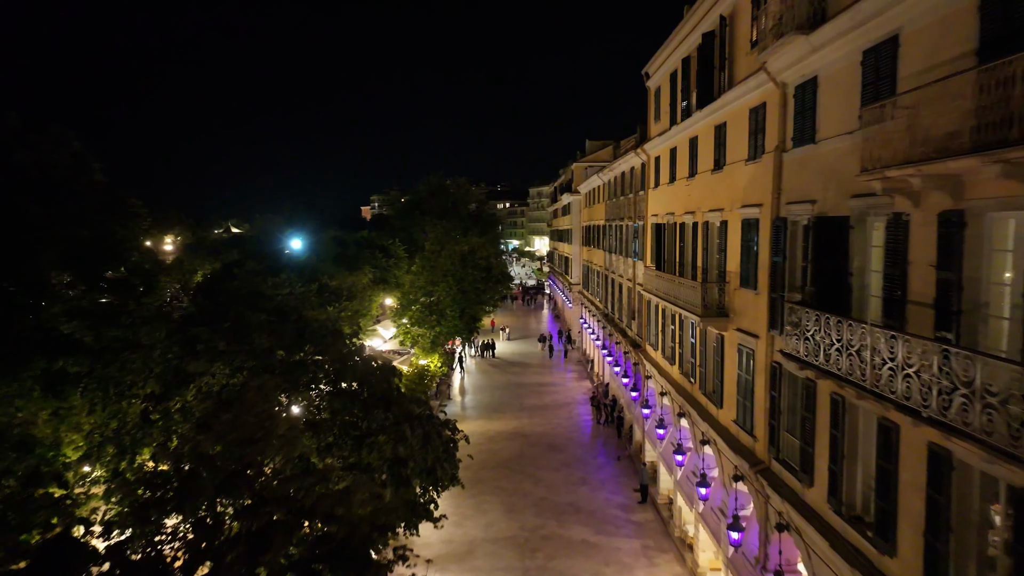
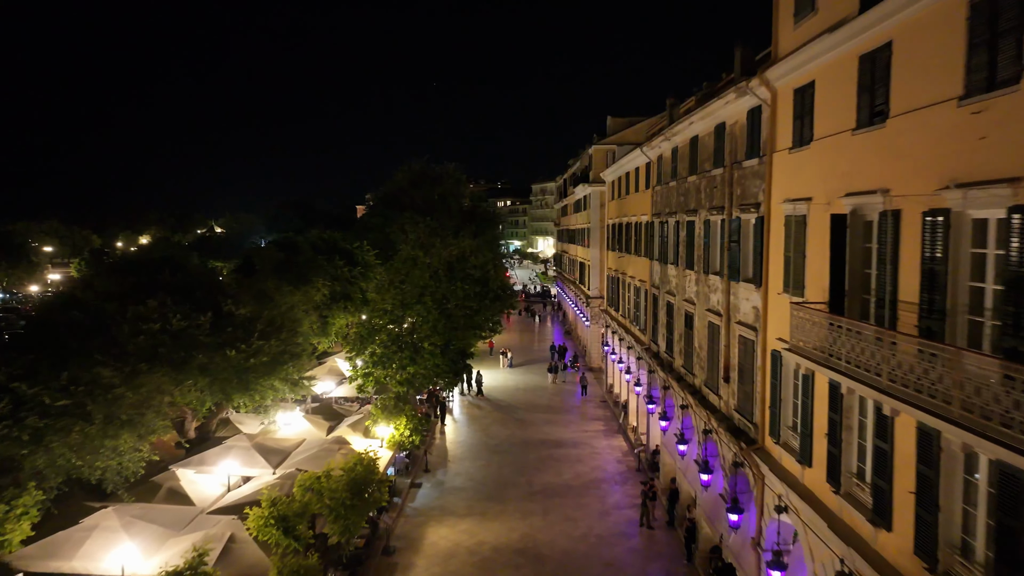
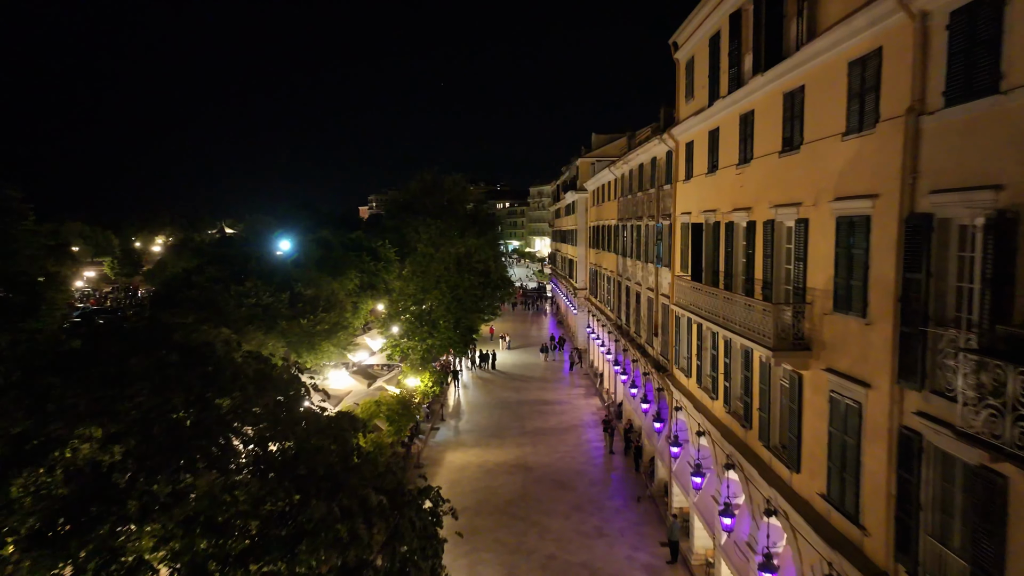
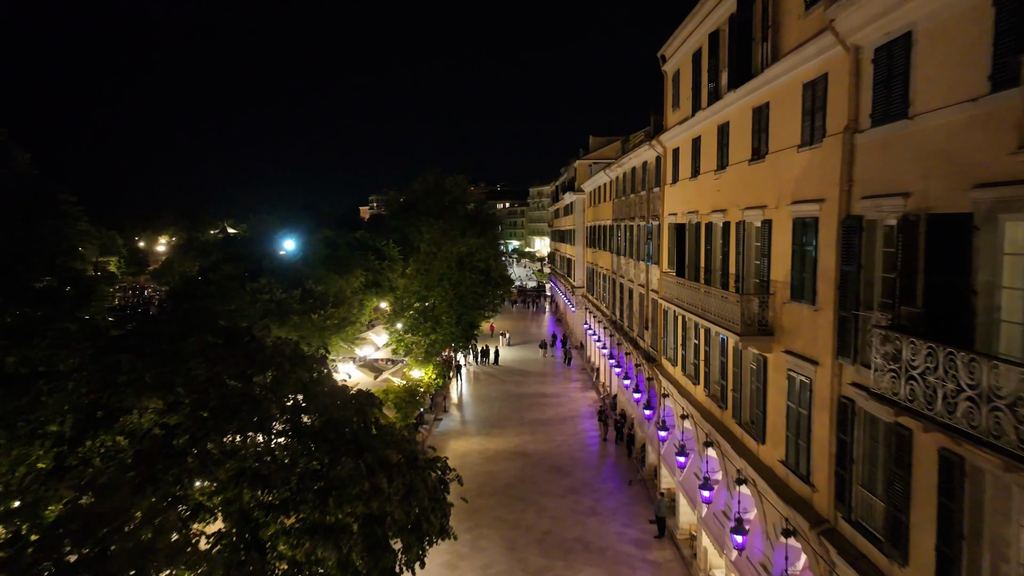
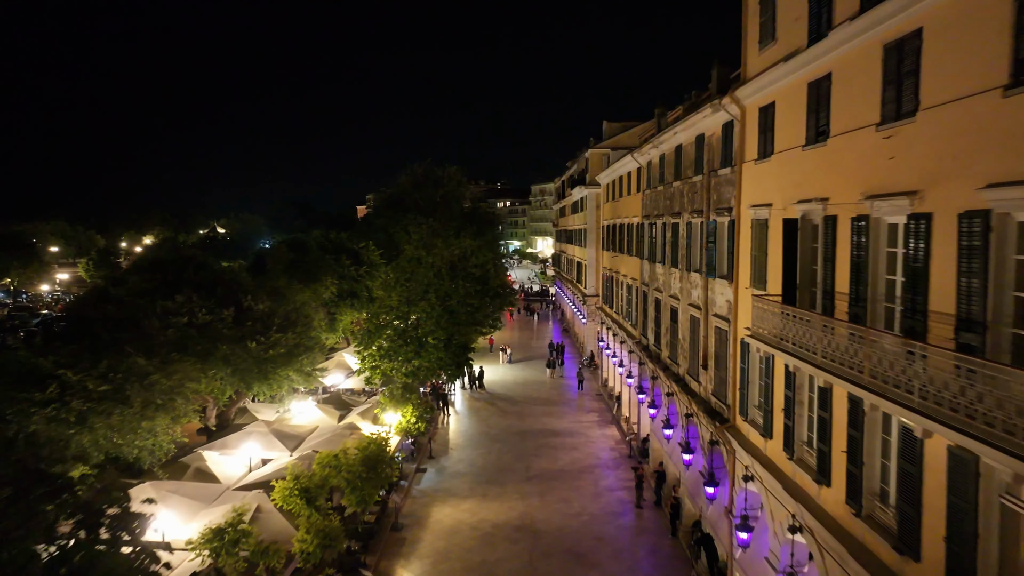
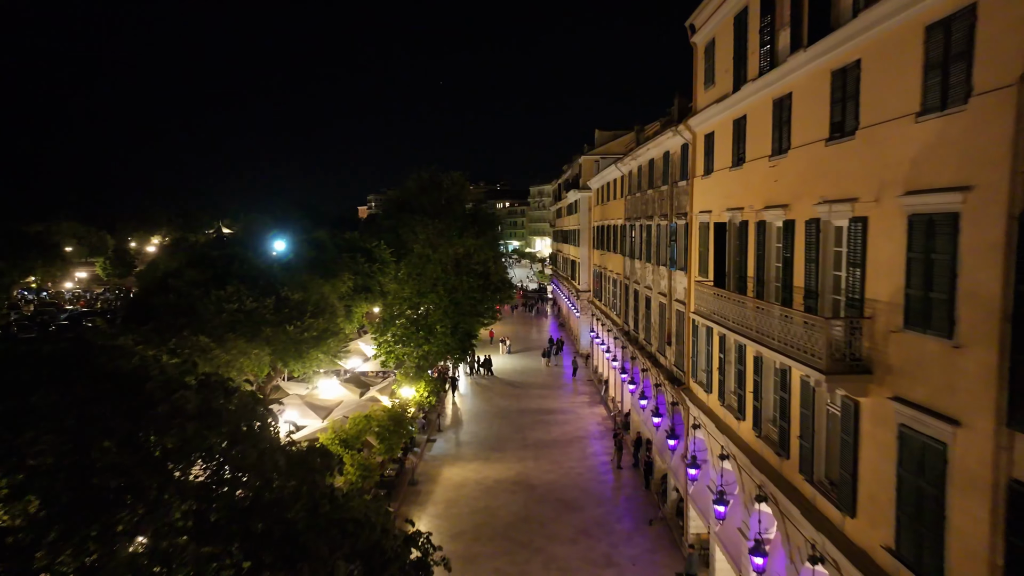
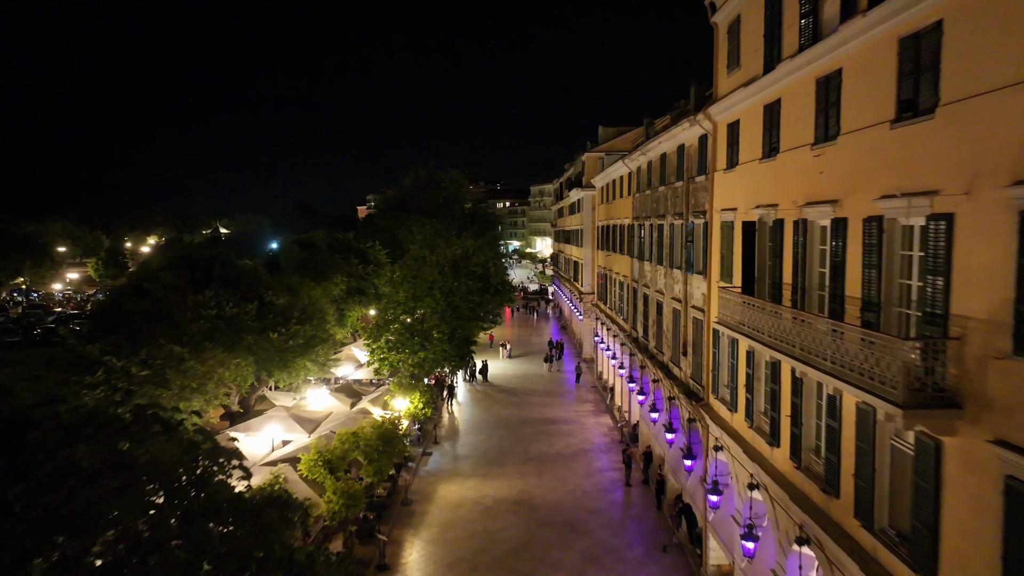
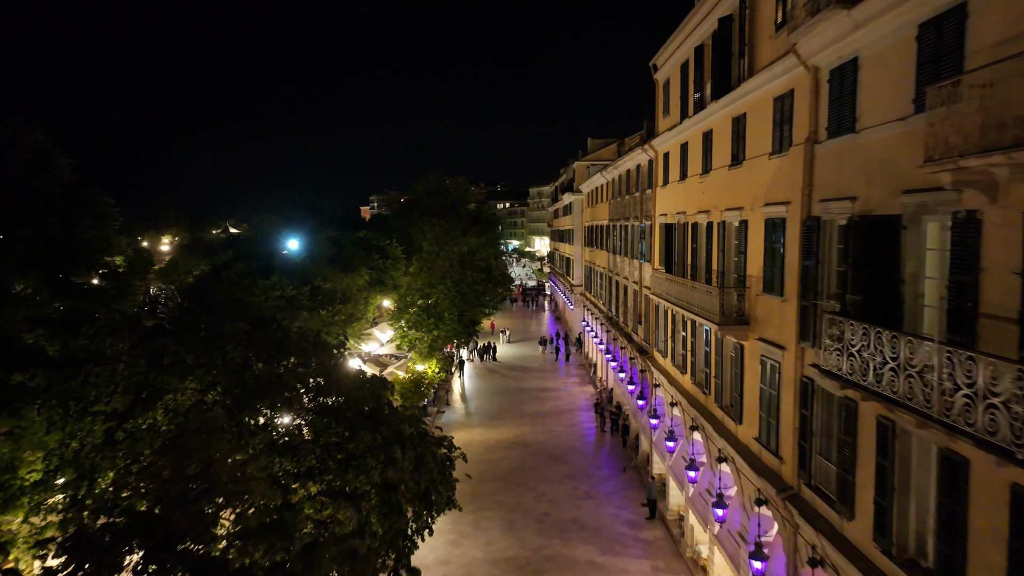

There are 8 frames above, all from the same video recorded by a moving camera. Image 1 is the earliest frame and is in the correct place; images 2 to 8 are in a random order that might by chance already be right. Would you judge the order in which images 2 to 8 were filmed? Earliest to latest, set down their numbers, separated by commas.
8, 4, 3, 6, 7, 5, 2
